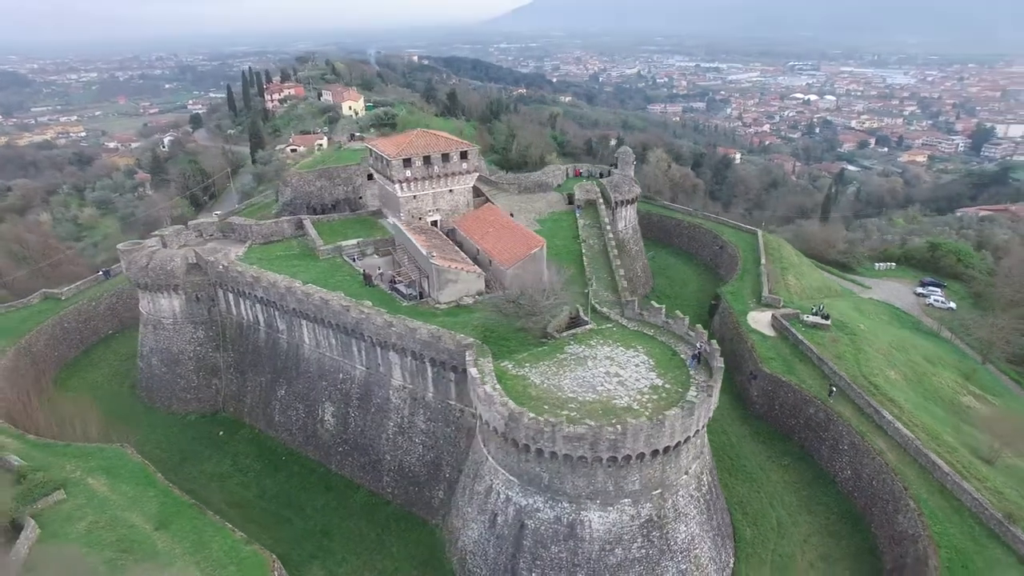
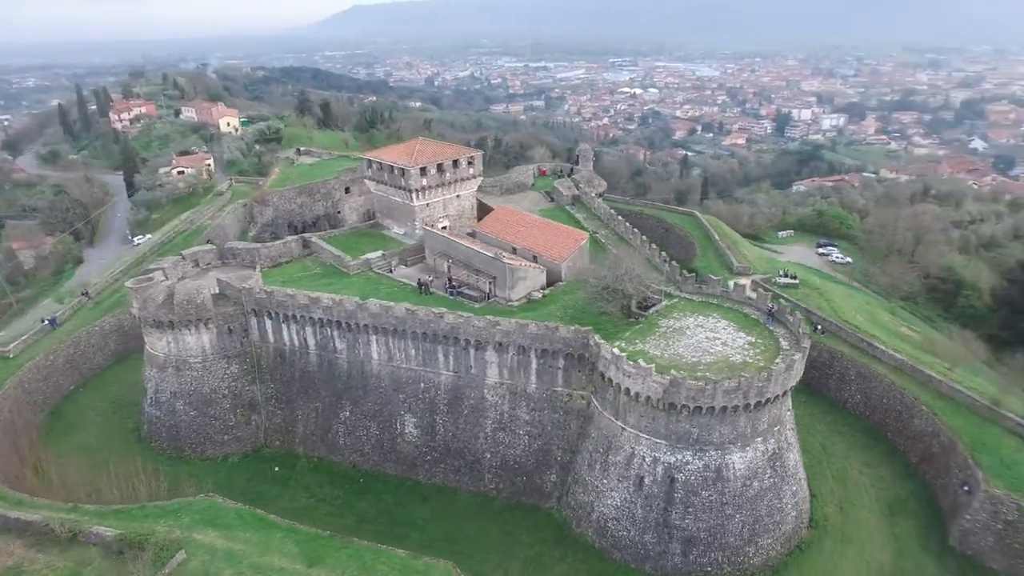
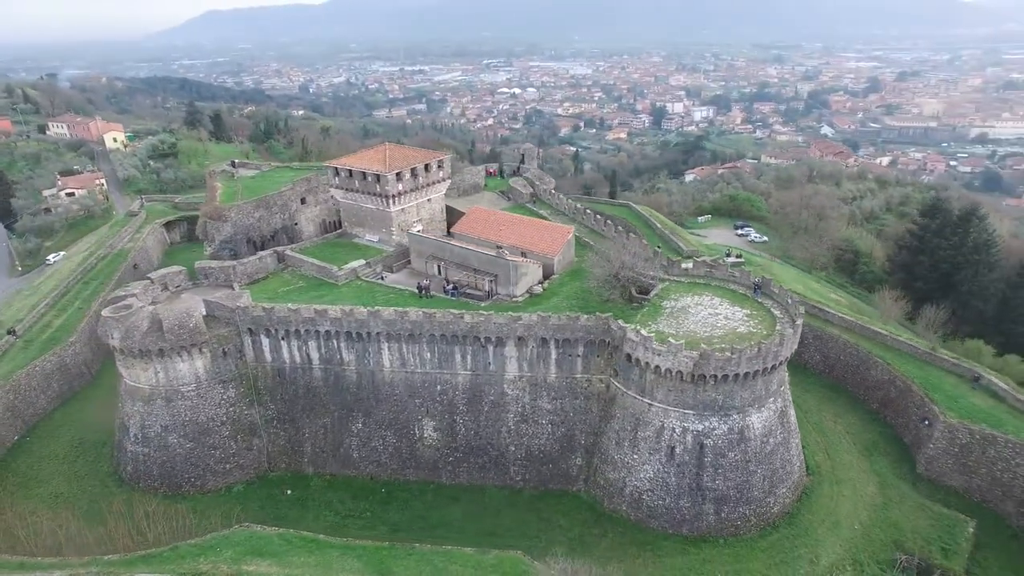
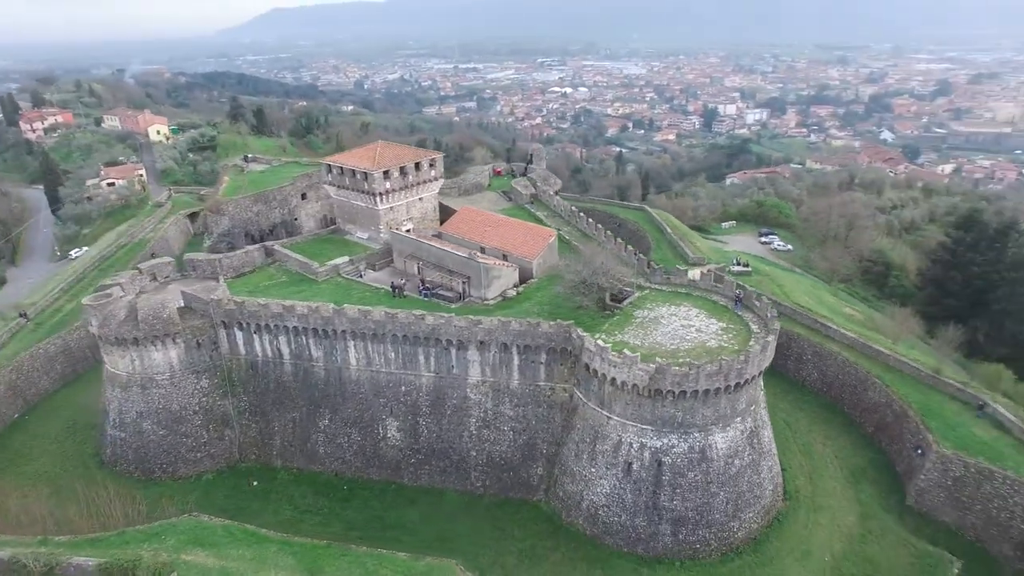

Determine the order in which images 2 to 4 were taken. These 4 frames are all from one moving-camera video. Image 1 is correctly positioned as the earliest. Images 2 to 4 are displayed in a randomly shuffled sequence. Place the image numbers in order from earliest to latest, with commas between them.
2, 4, 3
